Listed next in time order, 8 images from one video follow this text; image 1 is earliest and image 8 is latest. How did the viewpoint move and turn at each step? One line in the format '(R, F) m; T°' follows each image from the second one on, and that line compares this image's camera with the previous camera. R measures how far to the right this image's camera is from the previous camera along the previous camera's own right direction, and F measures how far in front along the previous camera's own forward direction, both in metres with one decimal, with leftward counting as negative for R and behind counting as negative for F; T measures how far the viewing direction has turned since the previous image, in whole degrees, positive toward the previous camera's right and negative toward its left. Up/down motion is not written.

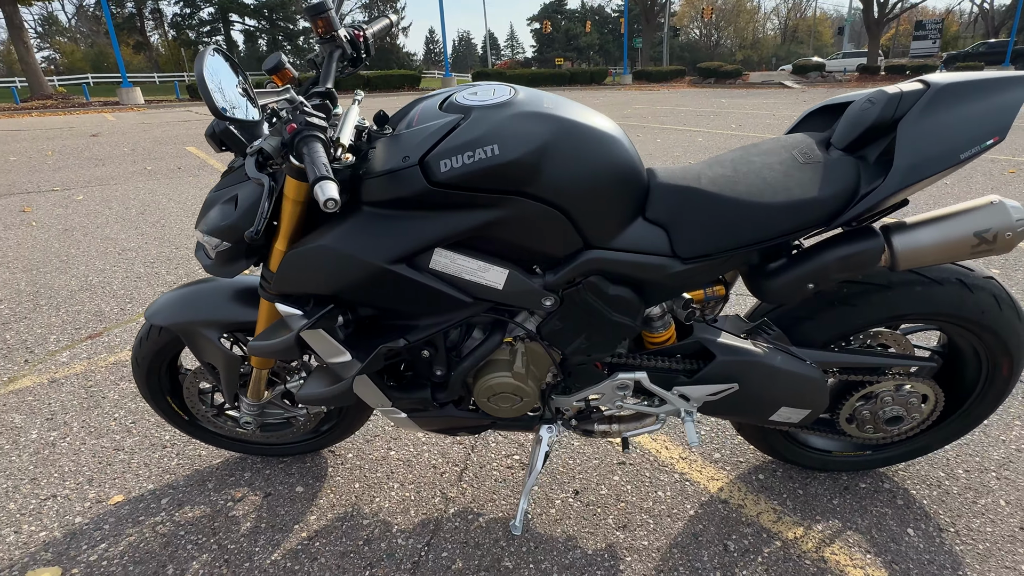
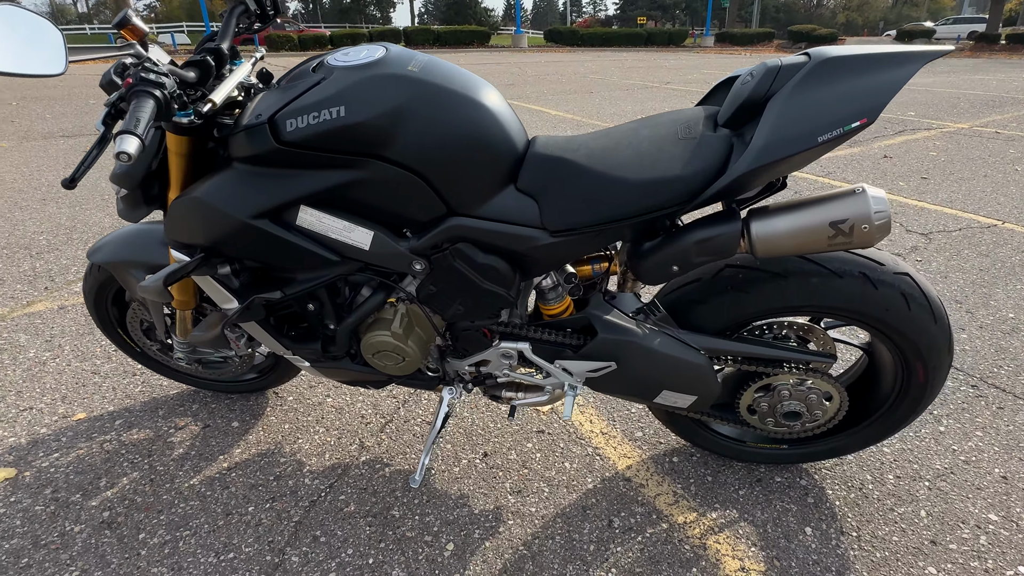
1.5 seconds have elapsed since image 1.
(+0.5, 0.0) m; -6°
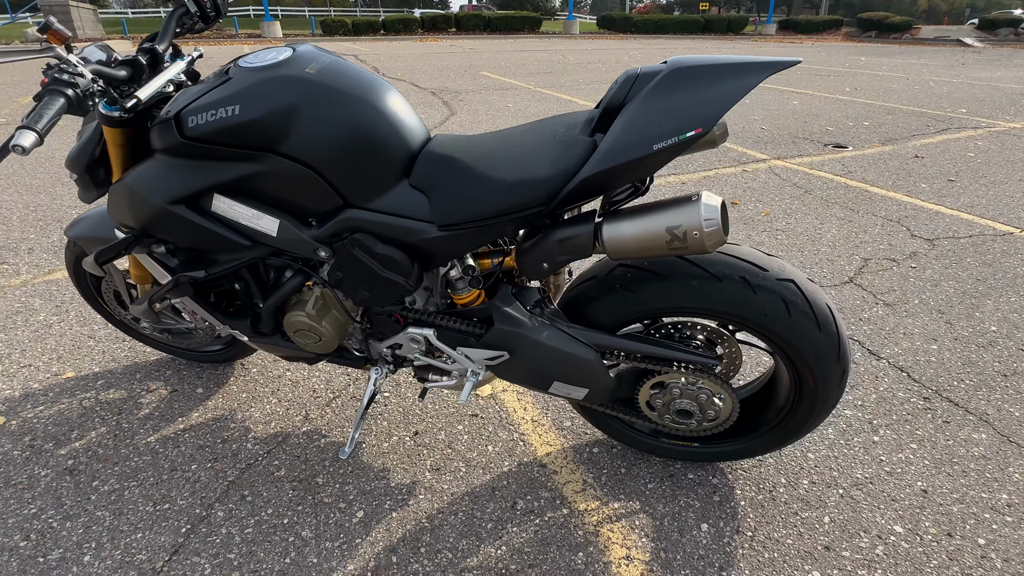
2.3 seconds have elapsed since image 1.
(+0.4, -0.1) m; -5°
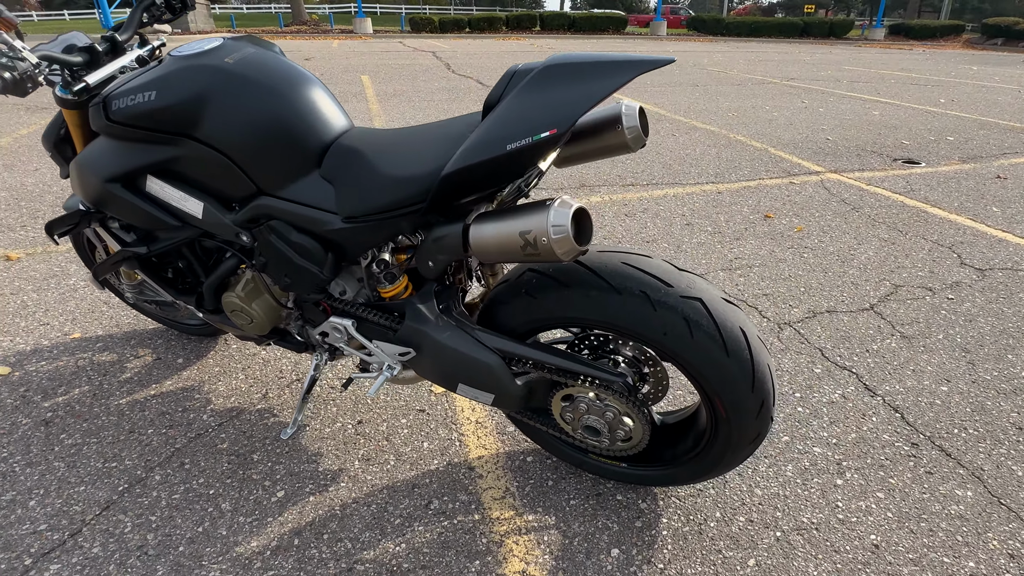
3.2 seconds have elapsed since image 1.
(+0.5, +0.1) m; -7°
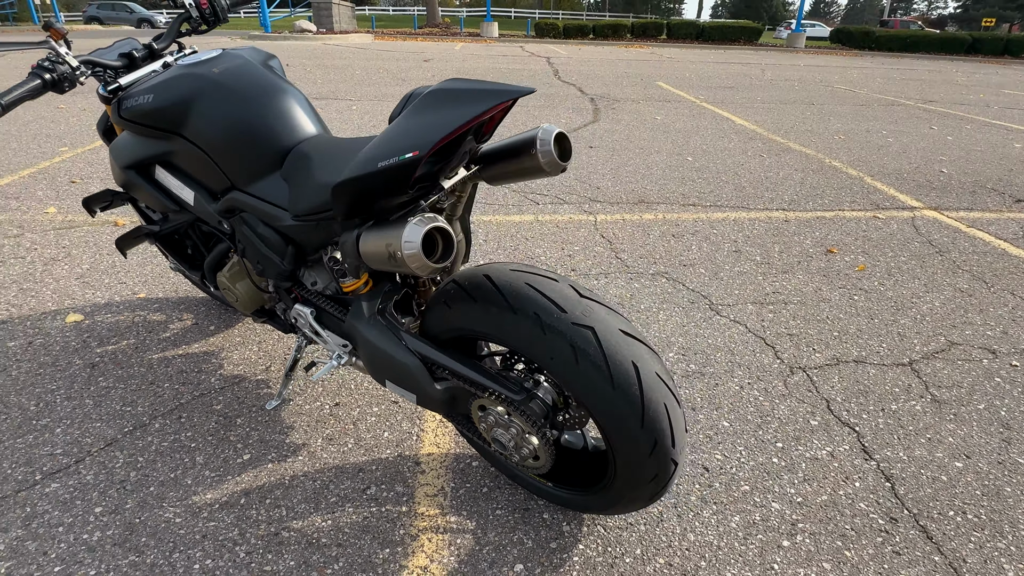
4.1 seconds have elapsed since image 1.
(+0.5, 0.0) m; -11°
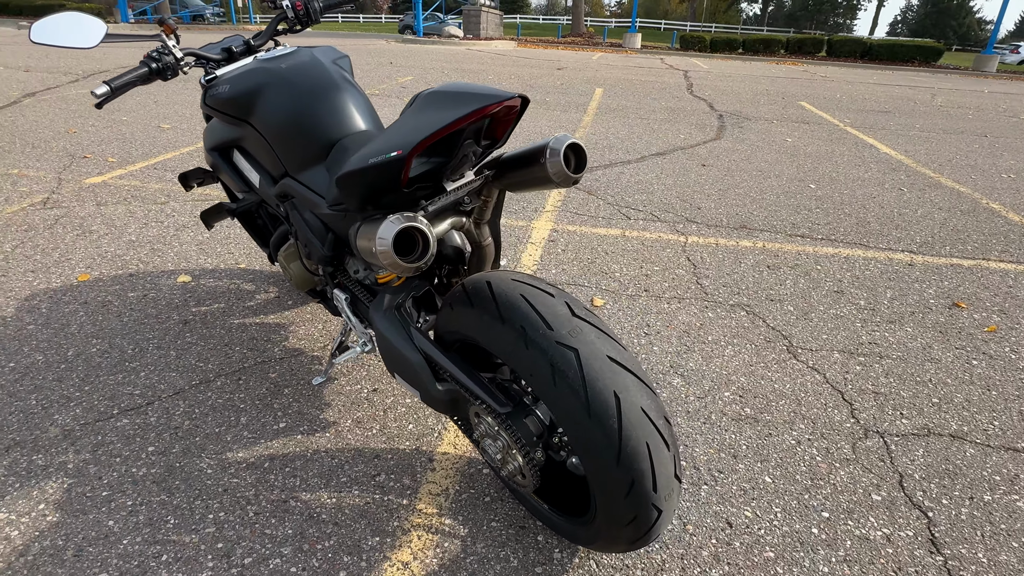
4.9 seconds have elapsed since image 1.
(+0.3, +0.1) m; -12°
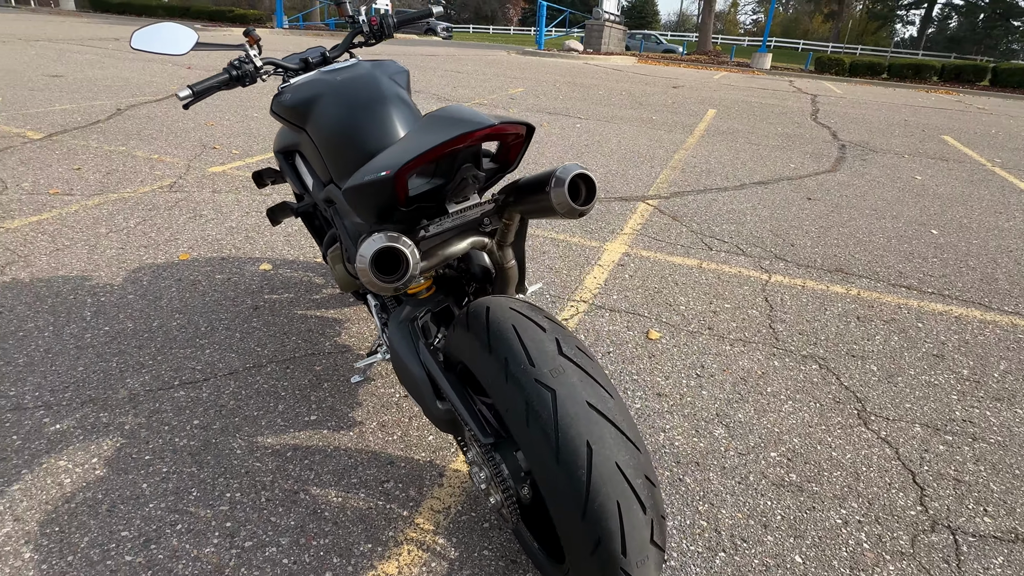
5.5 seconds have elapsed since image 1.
(+0.3, +0.1) m; -10°
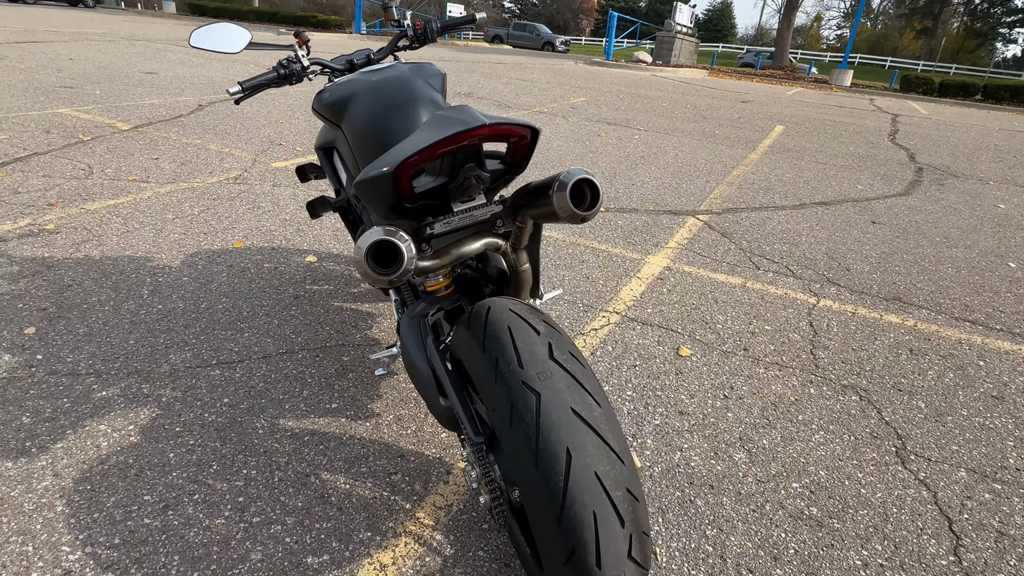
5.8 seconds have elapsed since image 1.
(+0.1, 0.0) m; -6°
